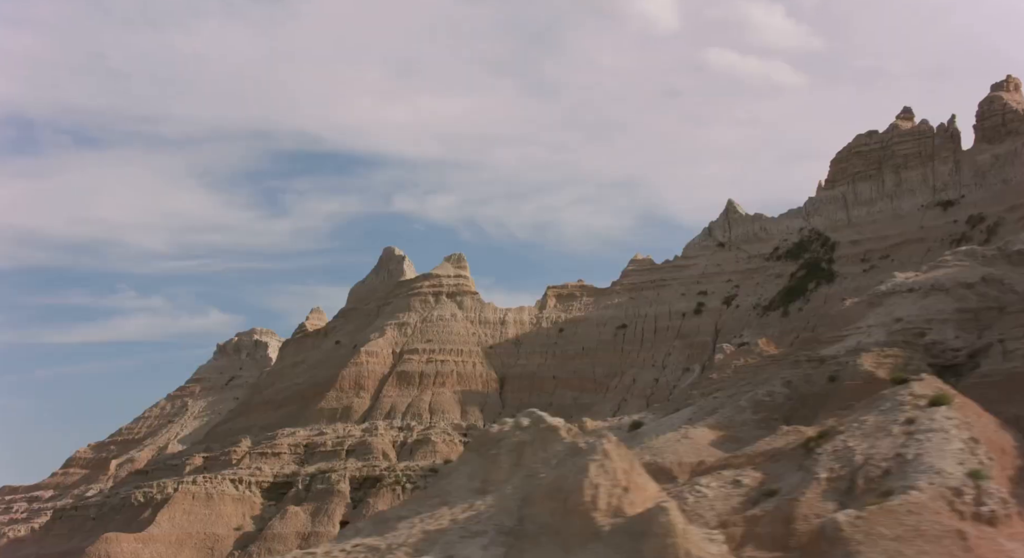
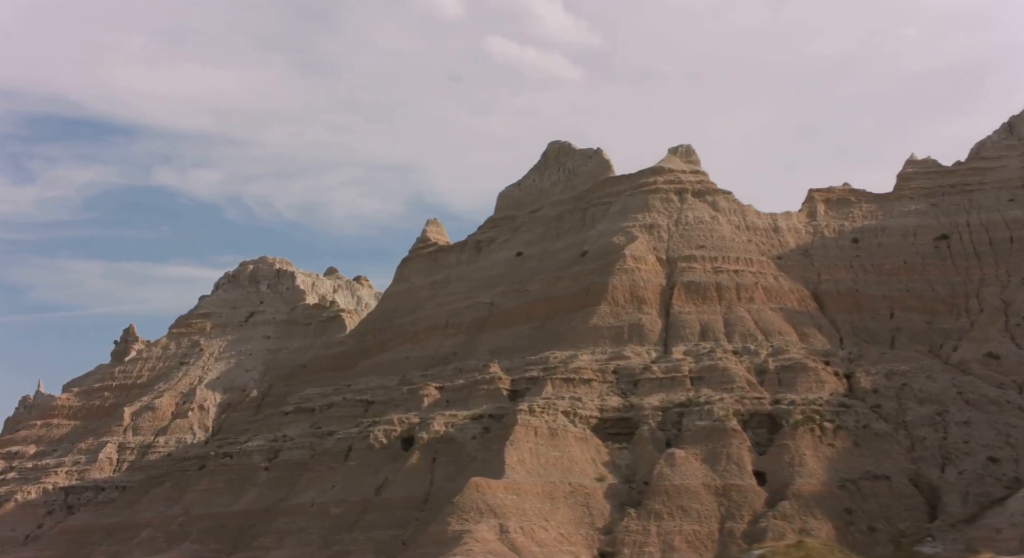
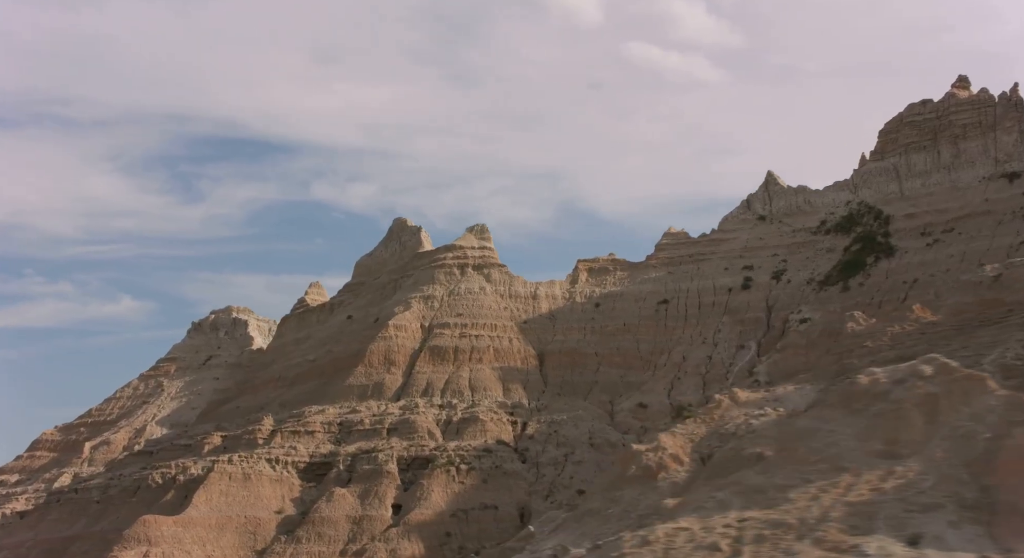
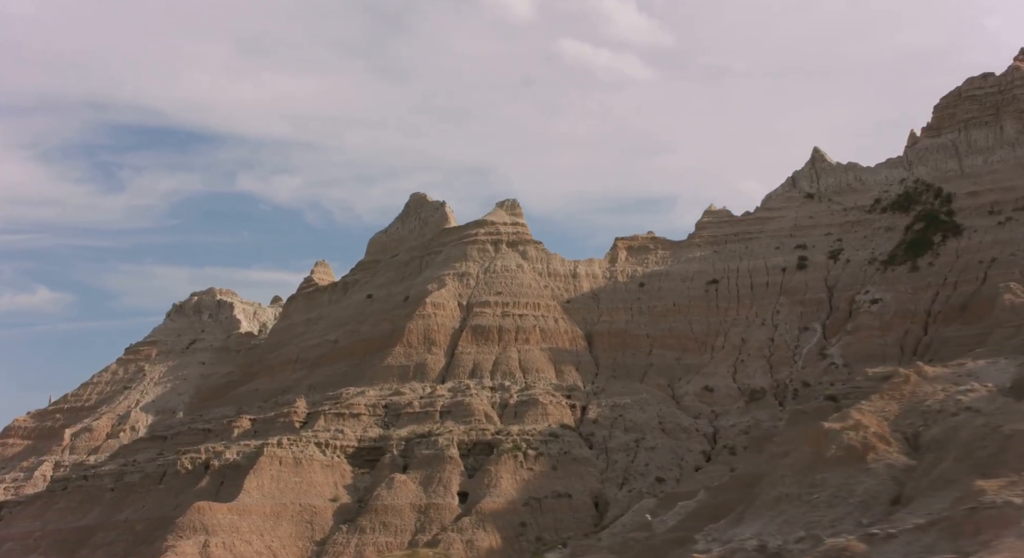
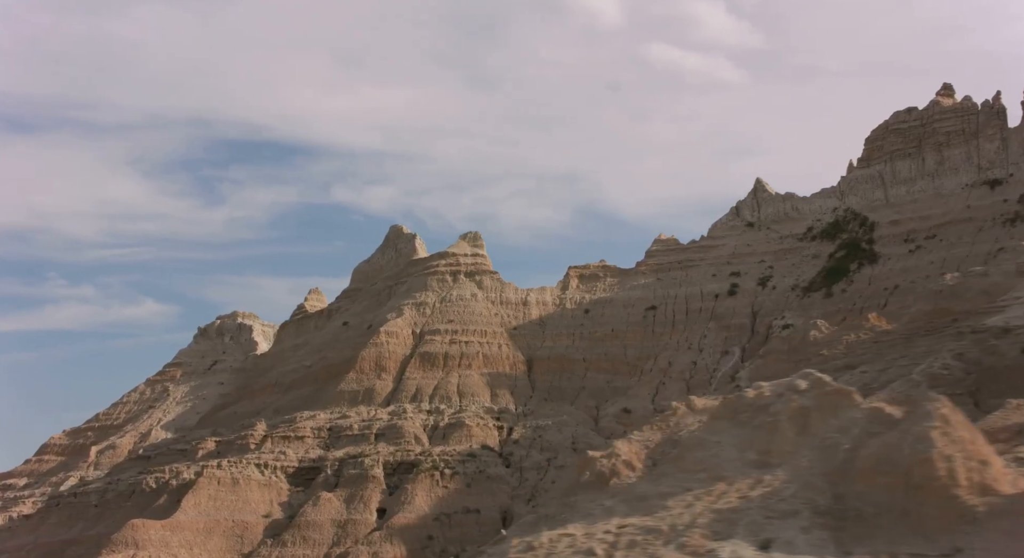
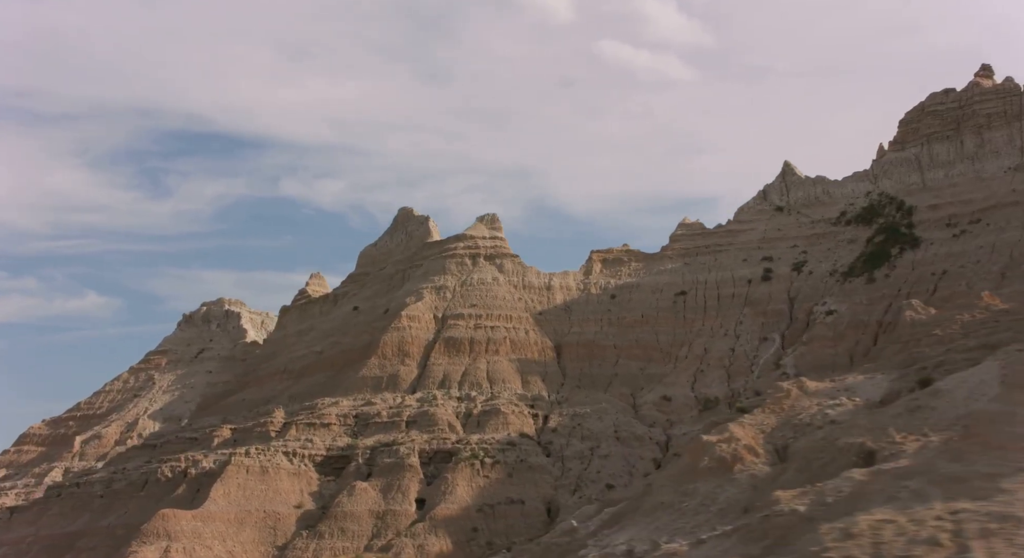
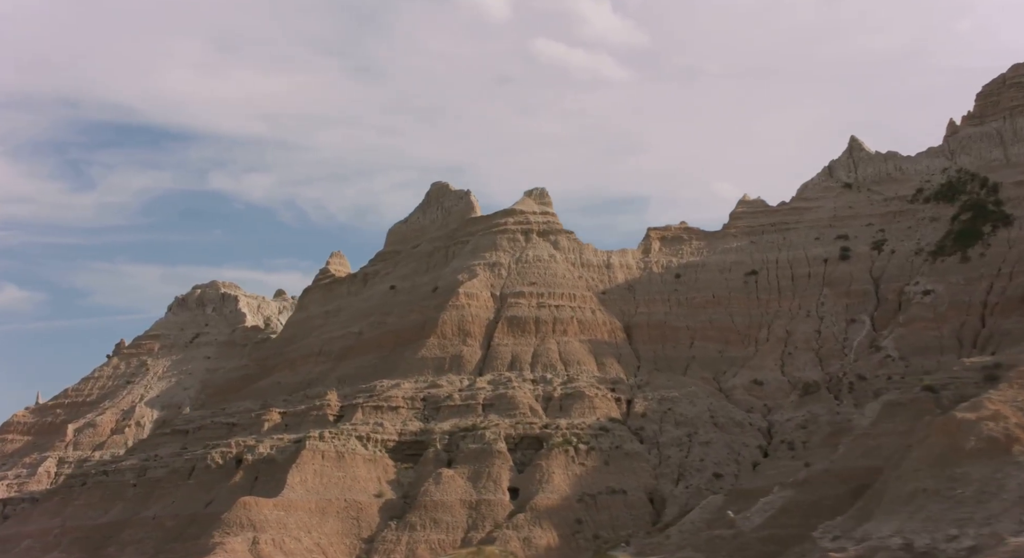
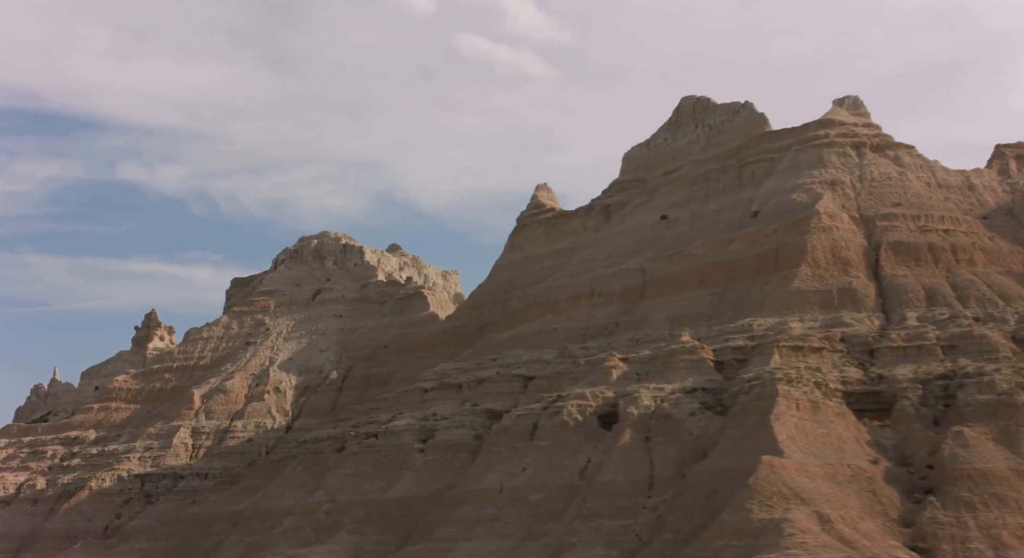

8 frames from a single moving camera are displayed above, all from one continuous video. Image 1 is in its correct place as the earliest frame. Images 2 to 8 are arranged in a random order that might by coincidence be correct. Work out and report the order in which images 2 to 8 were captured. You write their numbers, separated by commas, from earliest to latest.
5, 3, 6, 4, 7, 2, 8
